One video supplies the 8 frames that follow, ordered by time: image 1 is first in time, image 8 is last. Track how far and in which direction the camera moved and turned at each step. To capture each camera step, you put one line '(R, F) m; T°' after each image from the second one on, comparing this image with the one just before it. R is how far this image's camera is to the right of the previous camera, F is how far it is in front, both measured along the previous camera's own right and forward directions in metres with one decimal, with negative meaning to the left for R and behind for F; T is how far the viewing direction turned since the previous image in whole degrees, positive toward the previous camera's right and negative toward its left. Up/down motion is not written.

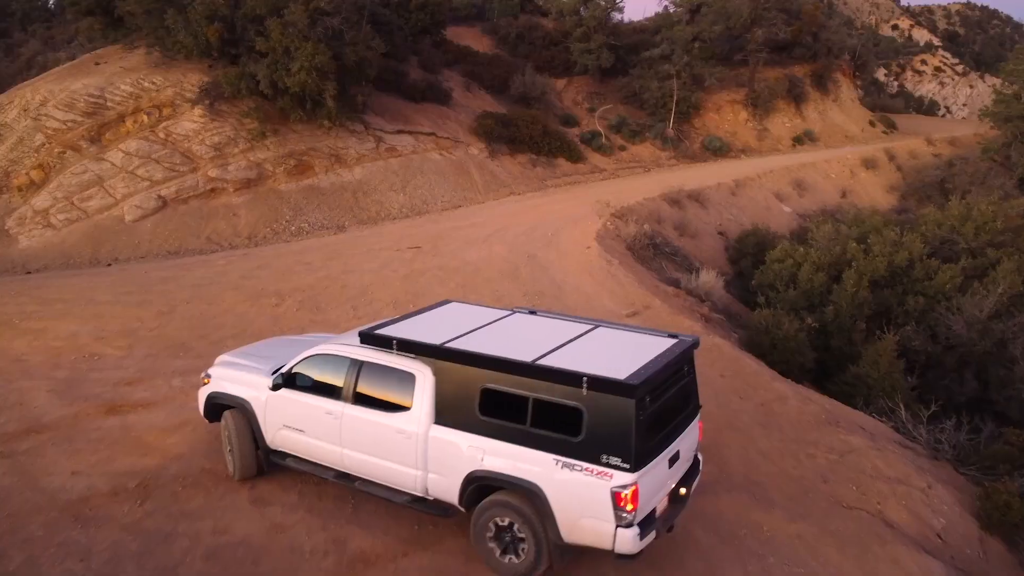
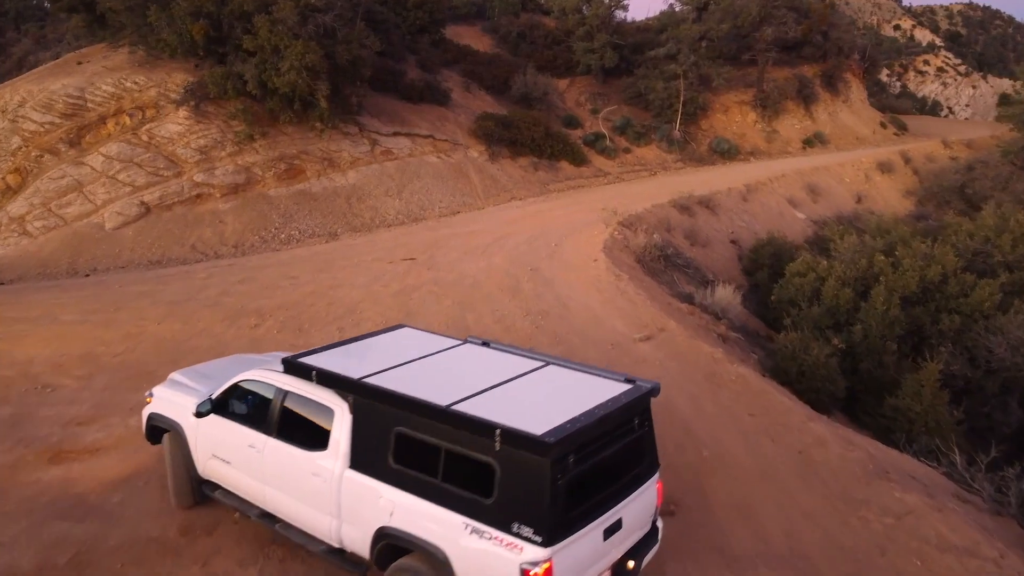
(0.0, +0.9) m; 0°
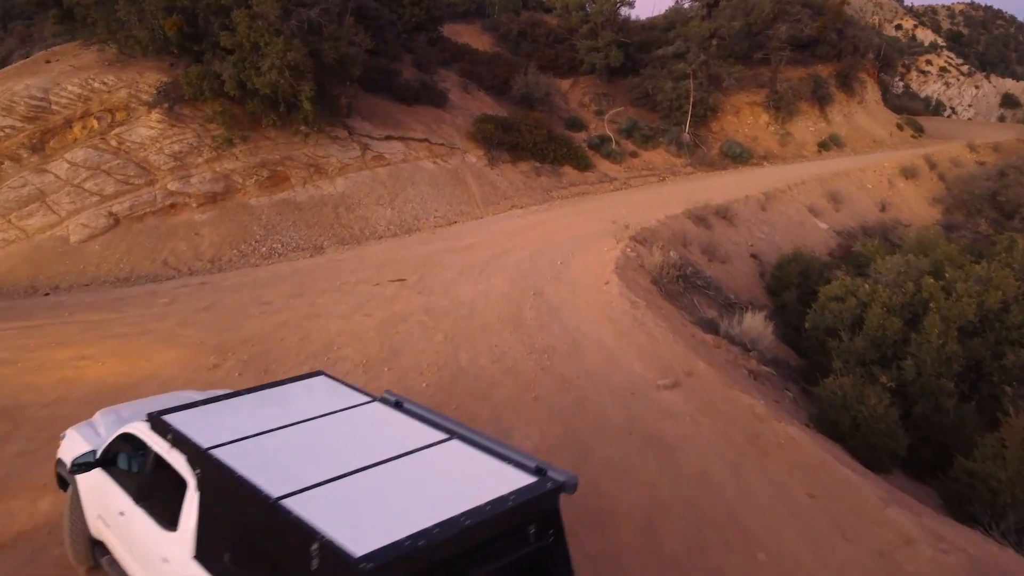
(0.0, +1.4) m; 0°
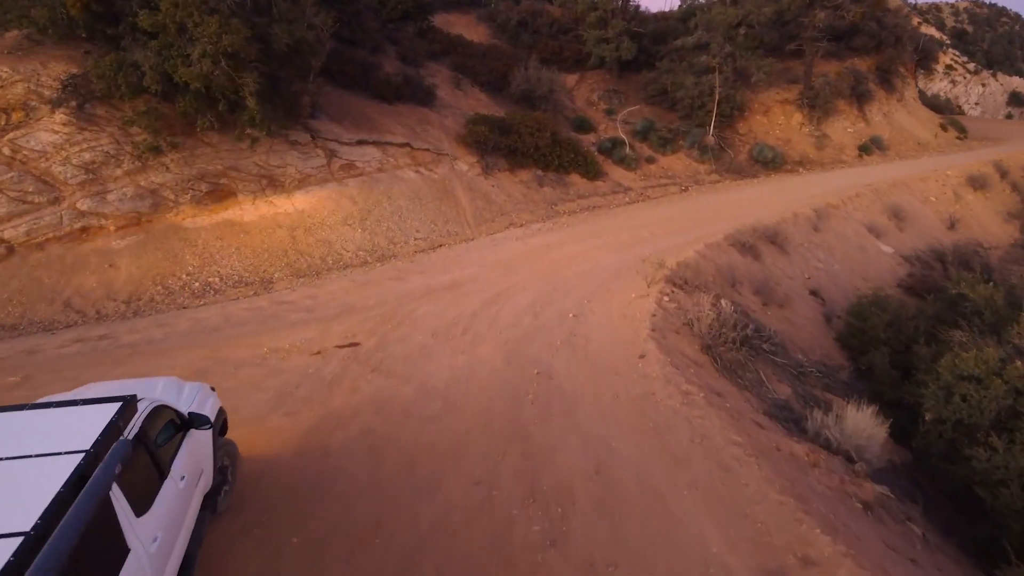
(+0.1, +3.2) m; 0°
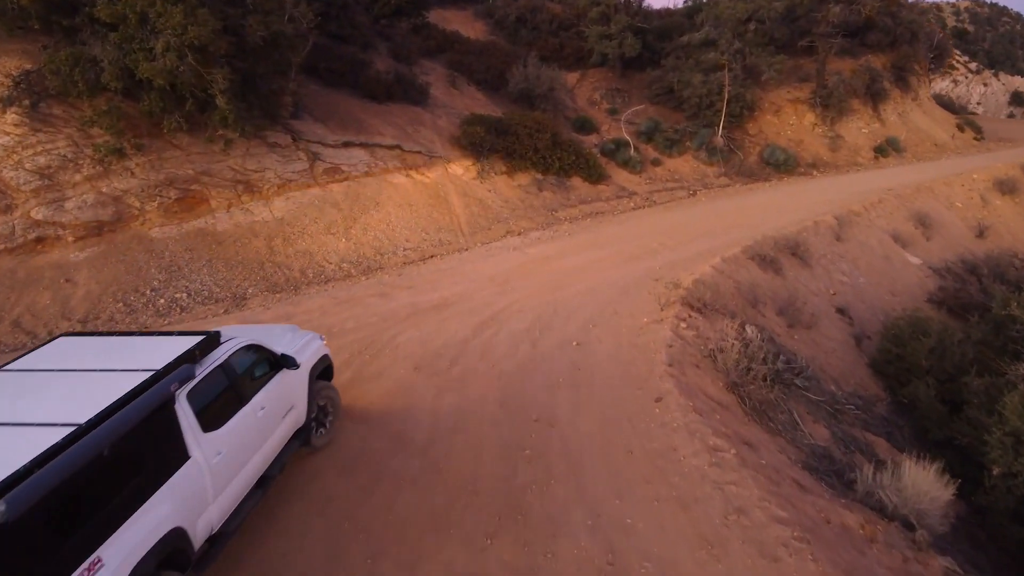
(+0.1, +1.1) m; 0°
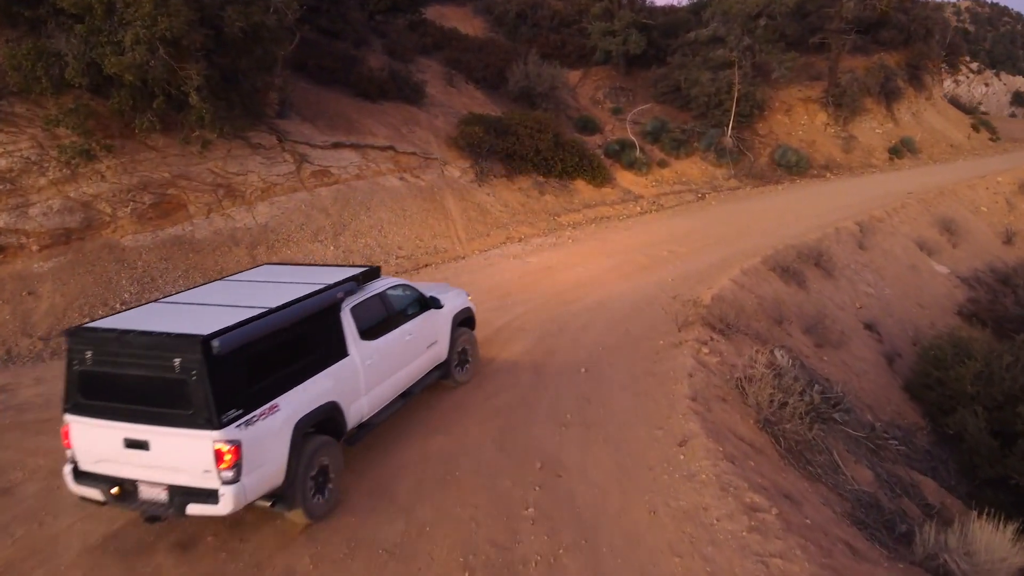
(0.0, +0.9) m; 0°
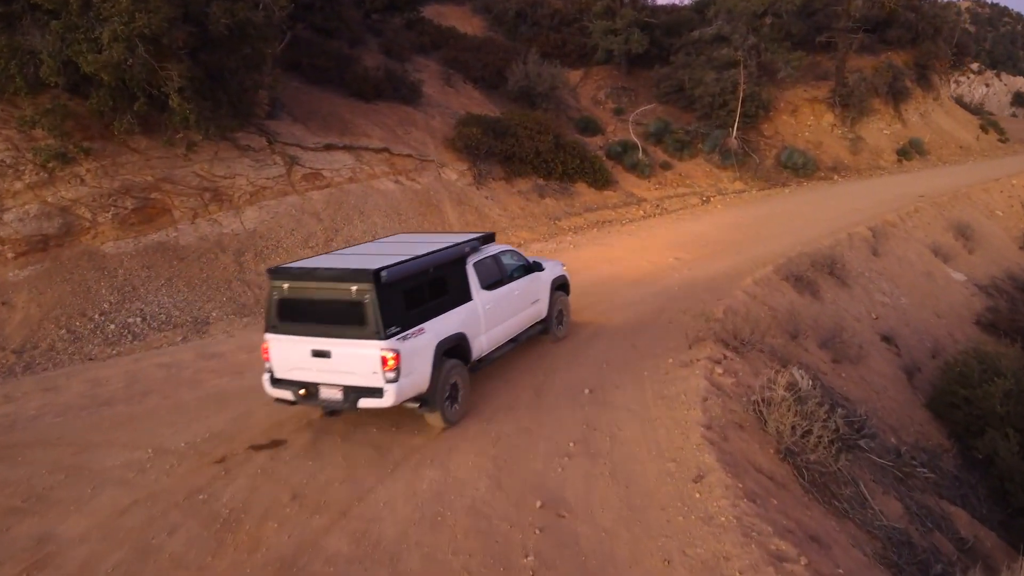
(0.0, +0.5) m; 0°
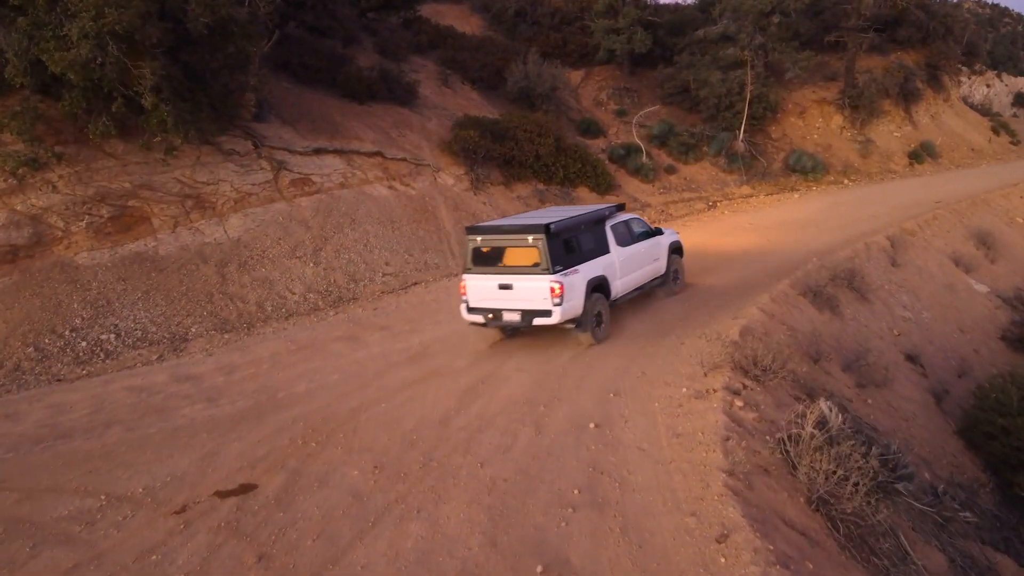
(0.0, +0.6) m; 0°
